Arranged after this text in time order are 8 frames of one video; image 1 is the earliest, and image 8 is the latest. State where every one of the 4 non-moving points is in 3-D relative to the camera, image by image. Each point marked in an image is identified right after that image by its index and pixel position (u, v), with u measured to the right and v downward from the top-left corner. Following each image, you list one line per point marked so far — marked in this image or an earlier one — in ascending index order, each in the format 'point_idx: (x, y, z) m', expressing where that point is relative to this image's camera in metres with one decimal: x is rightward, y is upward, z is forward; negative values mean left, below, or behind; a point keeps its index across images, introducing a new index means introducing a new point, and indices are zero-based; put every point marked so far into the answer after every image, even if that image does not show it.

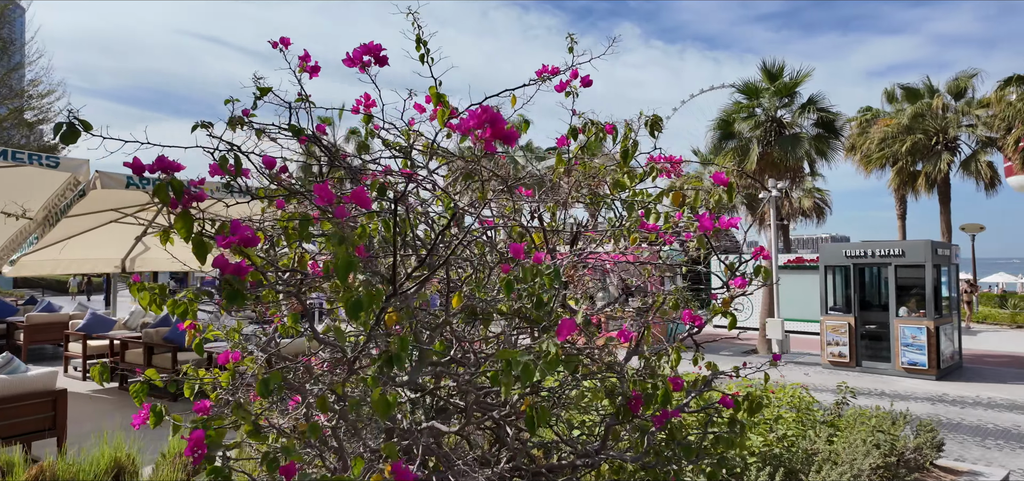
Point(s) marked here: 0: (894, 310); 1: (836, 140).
0: (+8.0, -1.4, +12.6) m
1: (+8.2, +2.6, +15.3) m
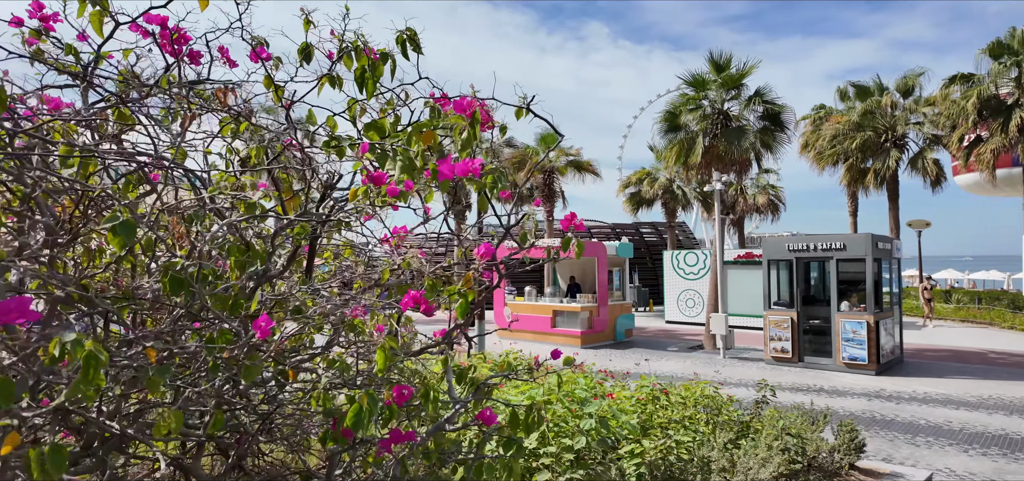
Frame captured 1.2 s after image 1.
0: (+6.7, -1.3, +12.5) m
1: (+6.8, +2.7, +15.1) m
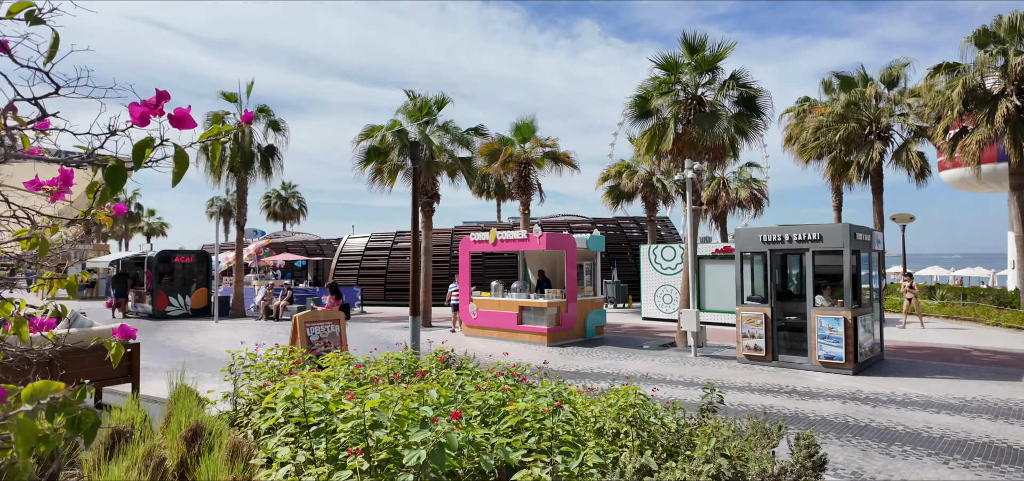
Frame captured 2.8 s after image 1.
0: (+5.8, -1.1, +11.7) m
1: (+5.9, +2.9, +14.3) m
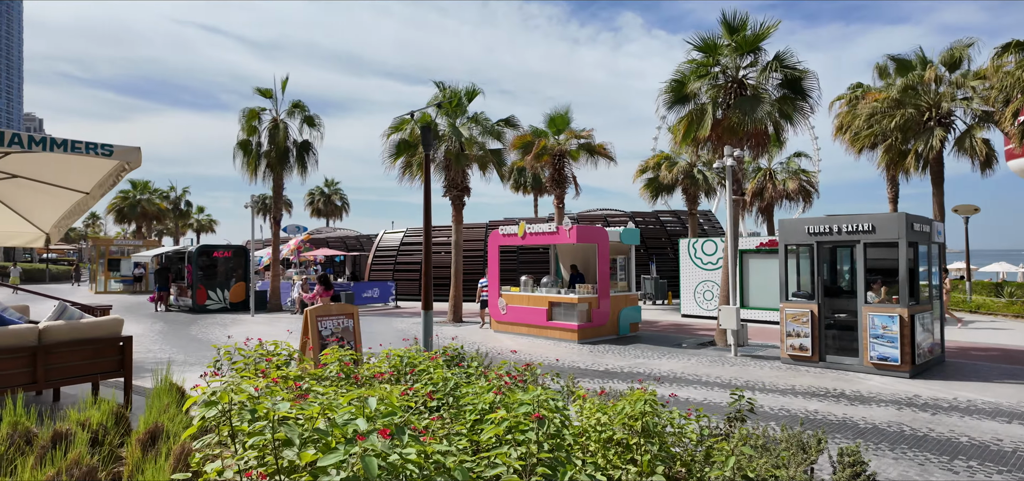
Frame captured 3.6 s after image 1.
0: (+6.3, -1.0, +10.8) m
1: (+6.5, +3.1, +13.4) m
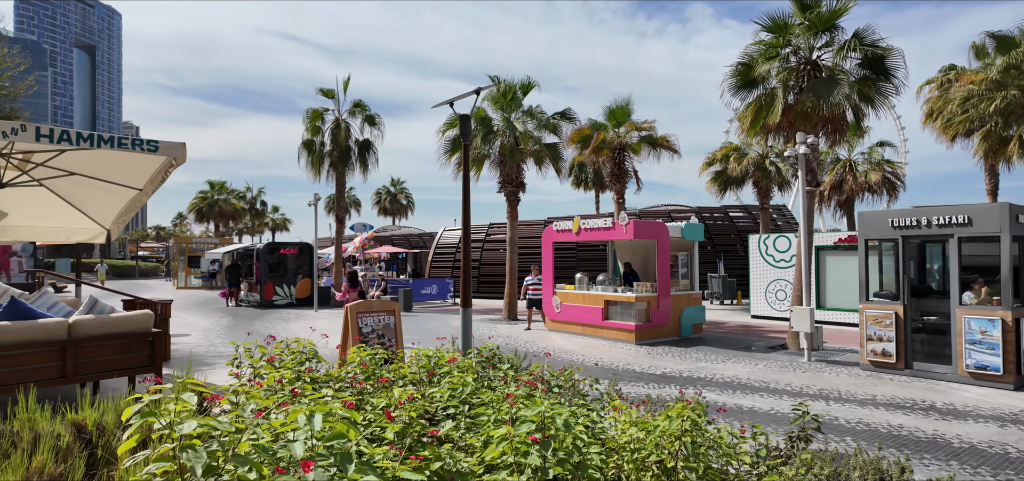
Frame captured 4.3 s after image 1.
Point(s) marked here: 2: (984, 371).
0: (+7.1, -0.9, +9.6) m
1: (+7.6, +3.2, +12.2) m
2: (+7.3, -2.0, +9.4) m
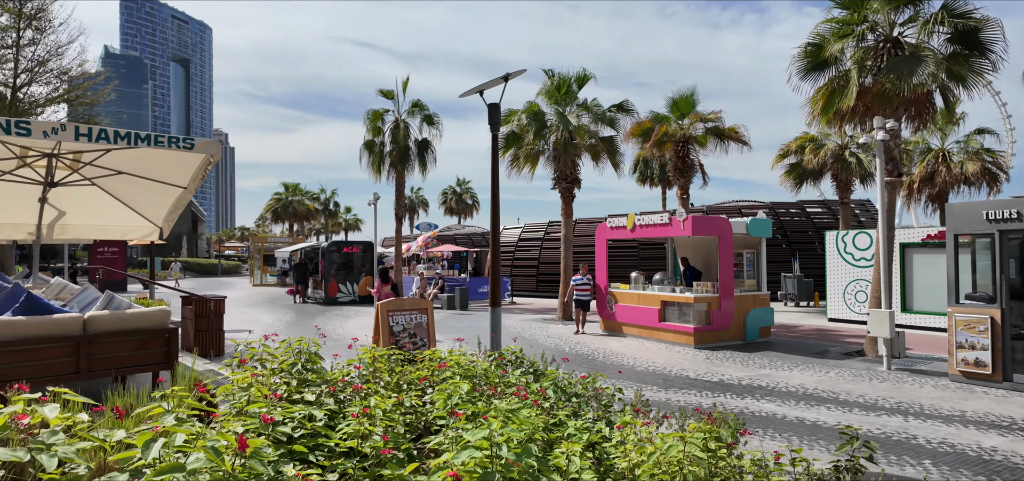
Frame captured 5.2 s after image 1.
0: (+7.7, -0.8, +8.4) m
1: (+8.5, +3.3, +10.8) m
2: (+7.9, -1.9, +8.1) m
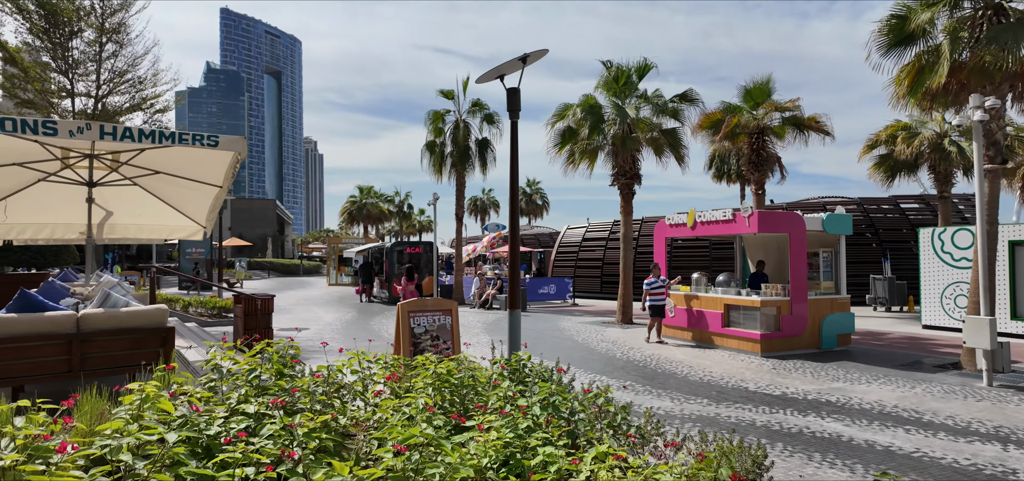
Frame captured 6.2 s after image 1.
0: (+8.1, -0.7, +6.8) m
1: (+9.1, +3.3, +9.2) m
2: (+8.2, -1.9, +6.5) m
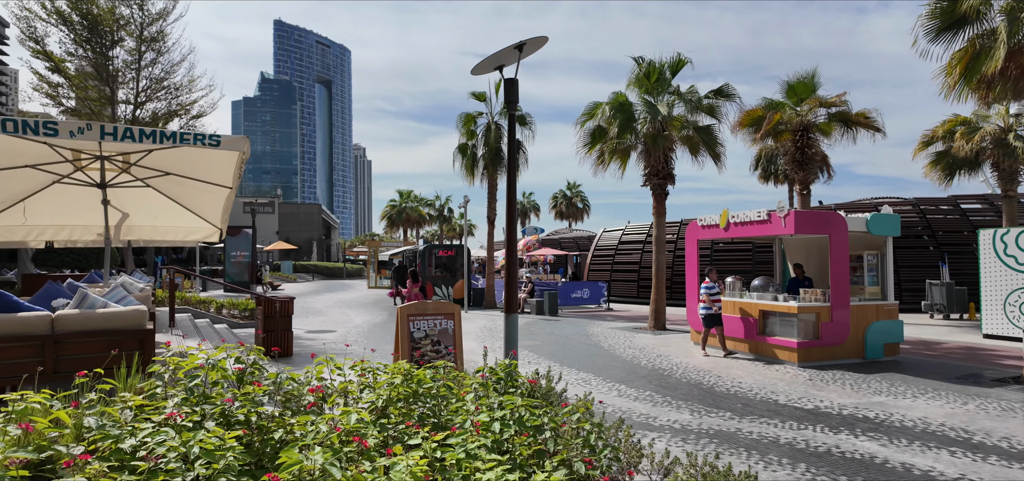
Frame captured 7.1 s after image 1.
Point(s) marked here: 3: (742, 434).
0: (+8.1, -0.7, +5.9) m
1: (+9.3, +3.3, +8.1) m
2: (+8.2, -1.9, +5.5) m
3: (+2.5, -2.1, +6.5) m
